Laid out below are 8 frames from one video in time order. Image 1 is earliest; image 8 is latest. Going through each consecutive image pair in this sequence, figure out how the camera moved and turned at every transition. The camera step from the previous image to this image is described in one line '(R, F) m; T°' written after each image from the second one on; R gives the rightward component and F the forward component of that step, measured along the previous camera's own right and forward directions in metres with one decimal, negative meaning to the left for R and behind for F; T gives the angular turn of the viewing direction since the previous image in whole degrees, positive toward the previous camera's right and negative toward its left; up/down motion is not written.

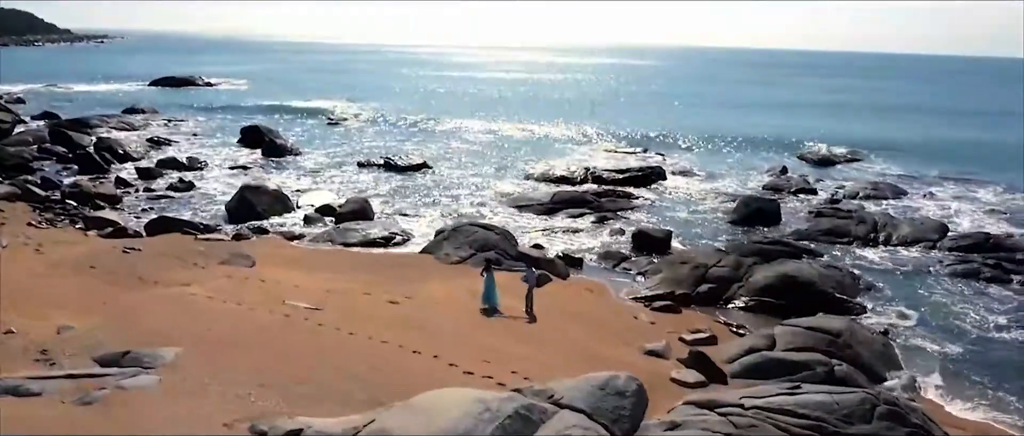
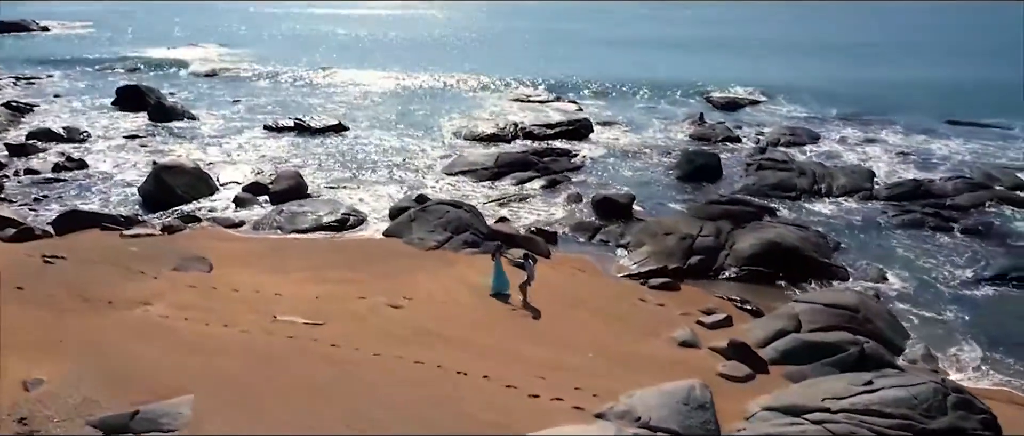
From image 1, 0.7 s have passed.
(-2.5, +1.3) m; +10°
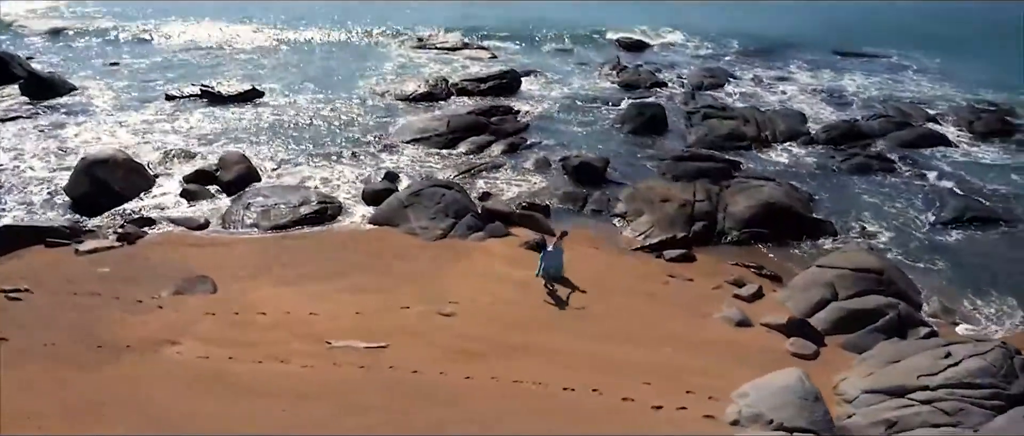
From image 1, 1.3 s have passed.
(-3.1, +0.9) m; +11°
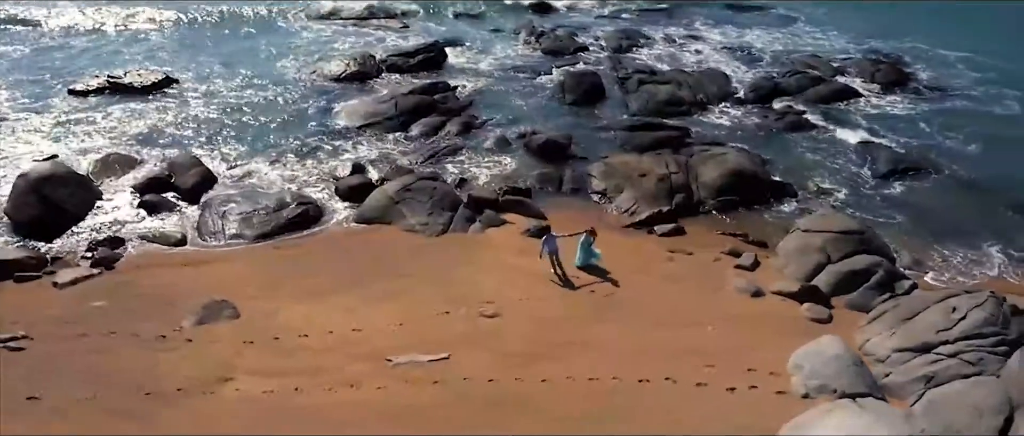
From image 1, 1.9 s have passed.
(-2.7, +0.1) m; +10°
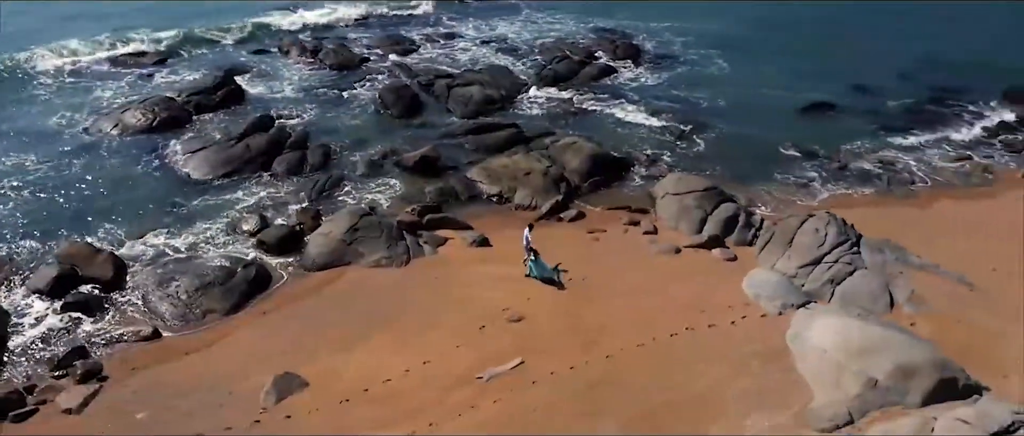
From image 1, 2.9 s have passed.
(-5.9, -0.9) m; +24°
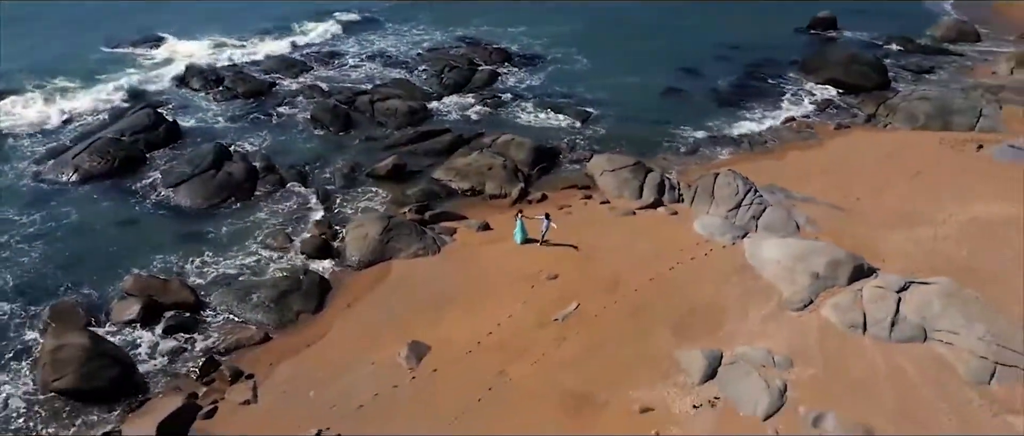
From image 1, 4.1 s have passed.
(-5.7, -3.5) m; +15°
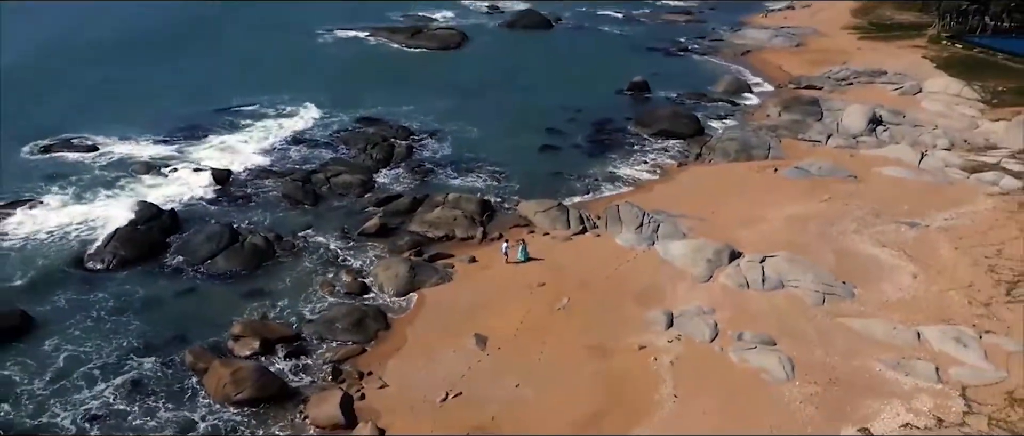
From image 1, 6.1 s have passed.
(-6.7, -7.4) m; +15°
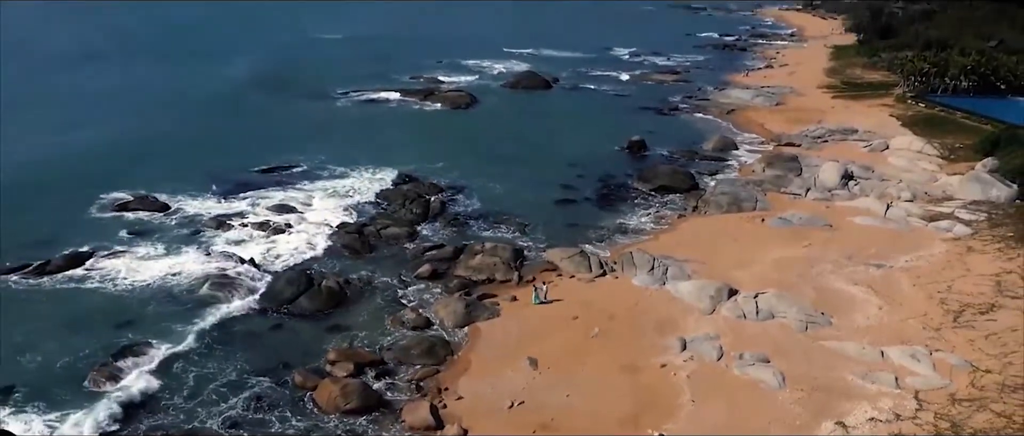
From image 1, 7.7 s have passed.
(-2.3, -5.9) m; +1°
